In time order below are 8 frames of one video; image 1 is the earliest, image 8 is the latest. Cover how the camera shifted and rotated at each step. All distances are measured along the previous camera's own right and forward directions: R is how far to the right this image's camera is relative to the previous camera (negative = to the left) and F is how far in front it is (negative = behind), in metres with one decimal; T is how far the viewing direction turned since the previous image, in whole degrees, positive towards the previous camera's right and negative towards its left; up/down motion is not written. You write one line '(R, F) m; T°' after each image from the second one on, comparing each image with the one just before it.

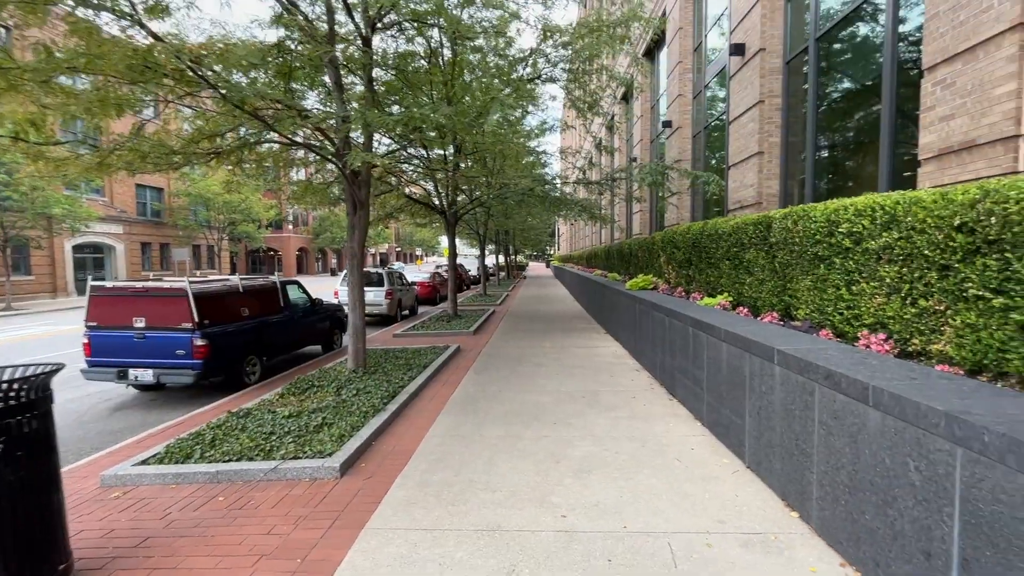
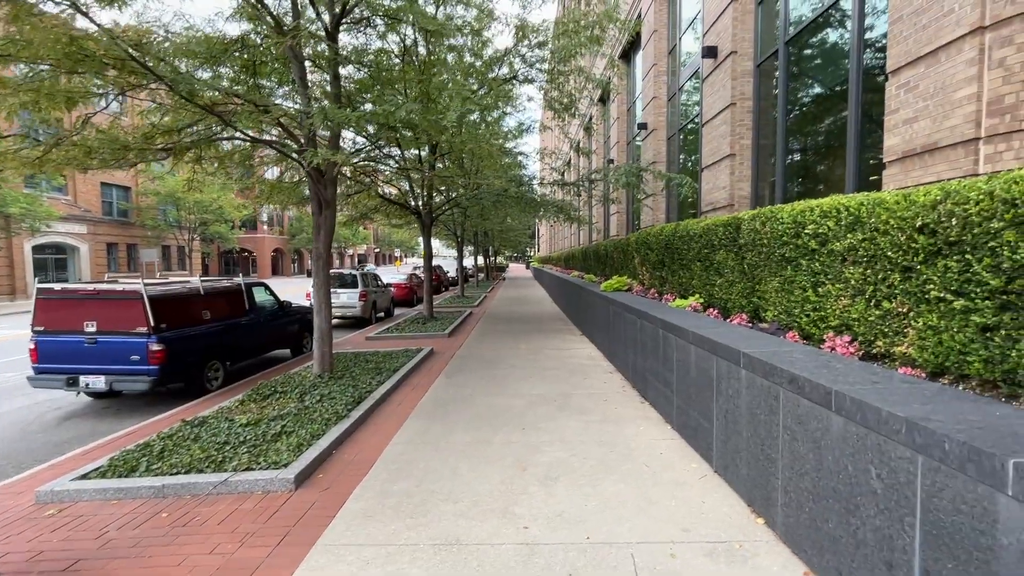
(+0.1, +0.1) m; +2°
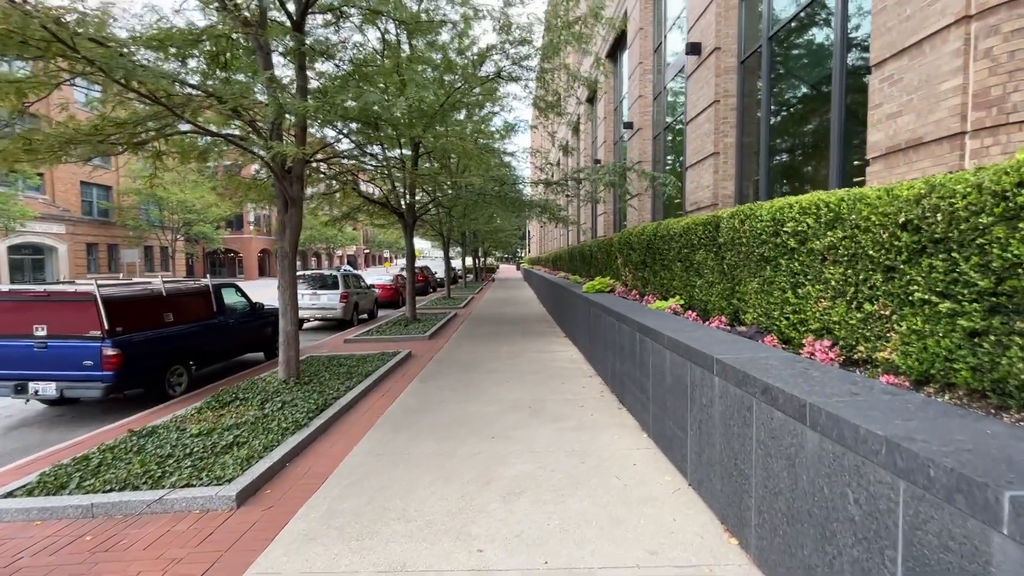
(+0.2, +0.3) m; +1°
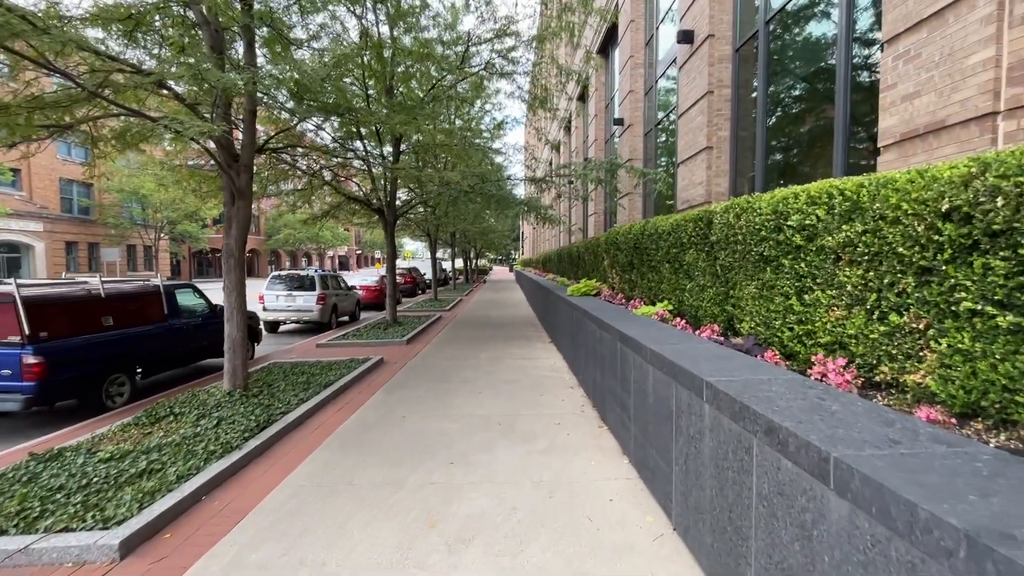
(+0.3, +0.6) m; +1°
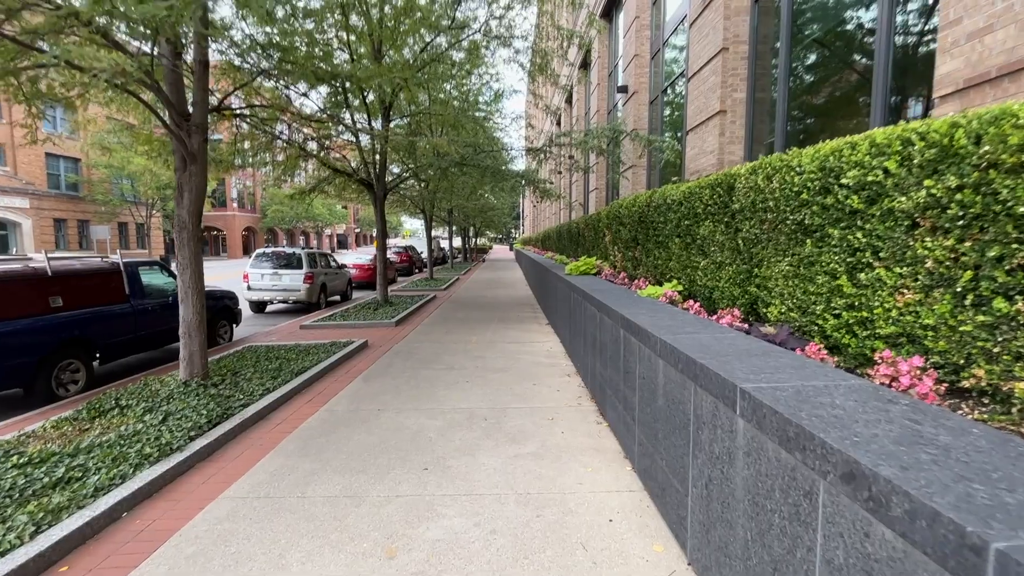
(+0.1, +0.7) m; 0°
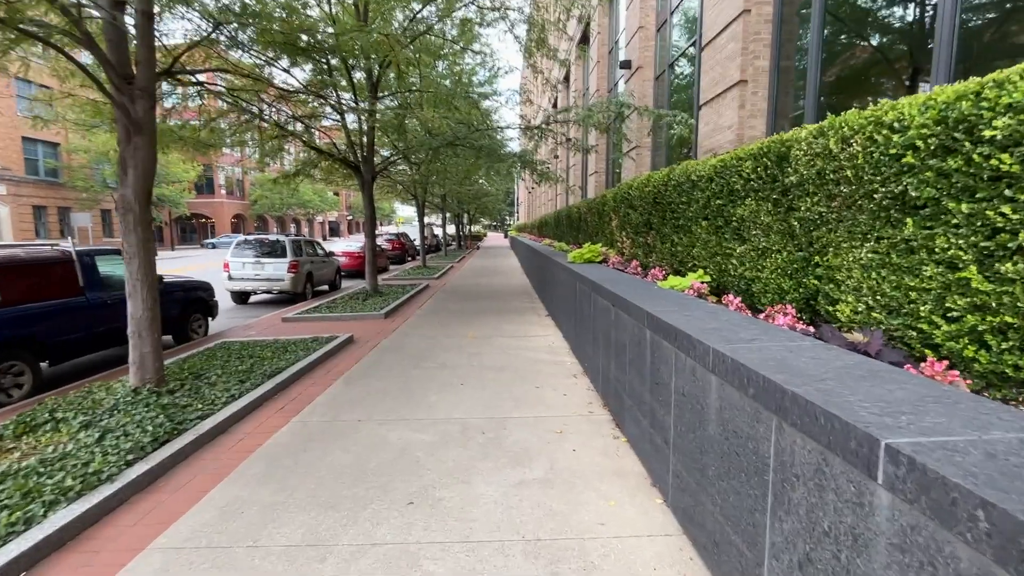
(-0.1, +0.7) m; +1°
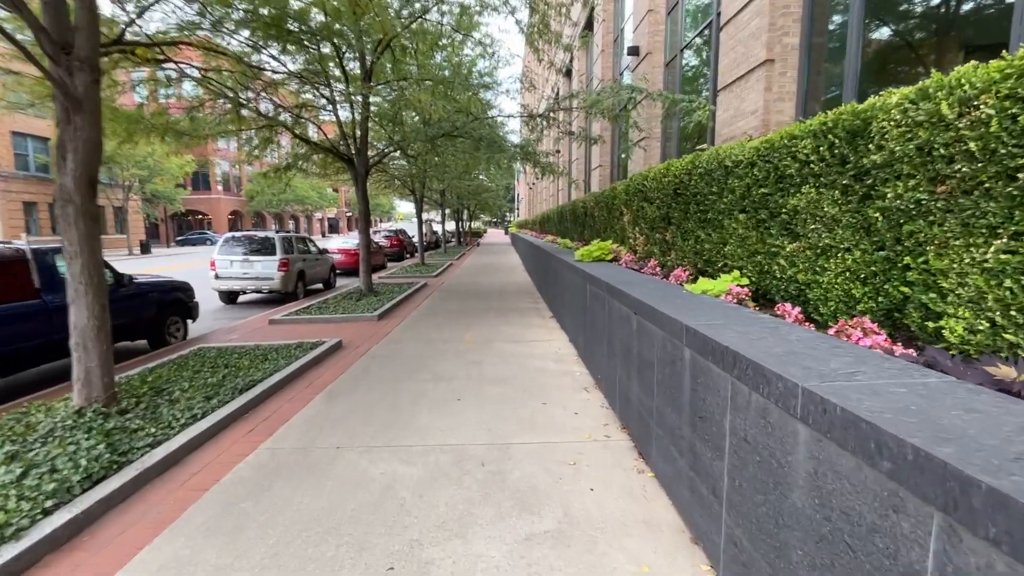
(0.0, +0.6) m; 0°
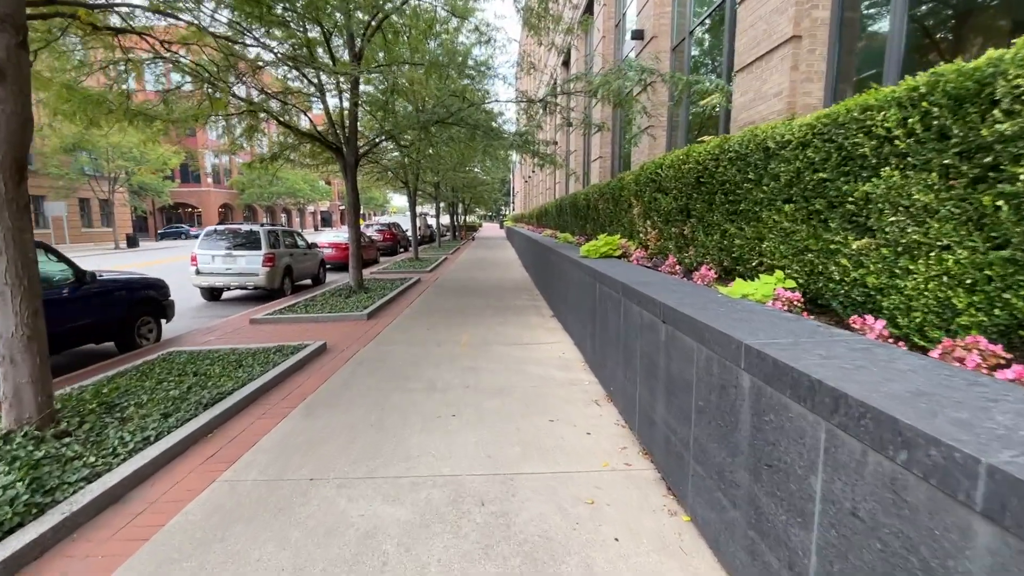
(-0.1, +0.6) m; +1°
